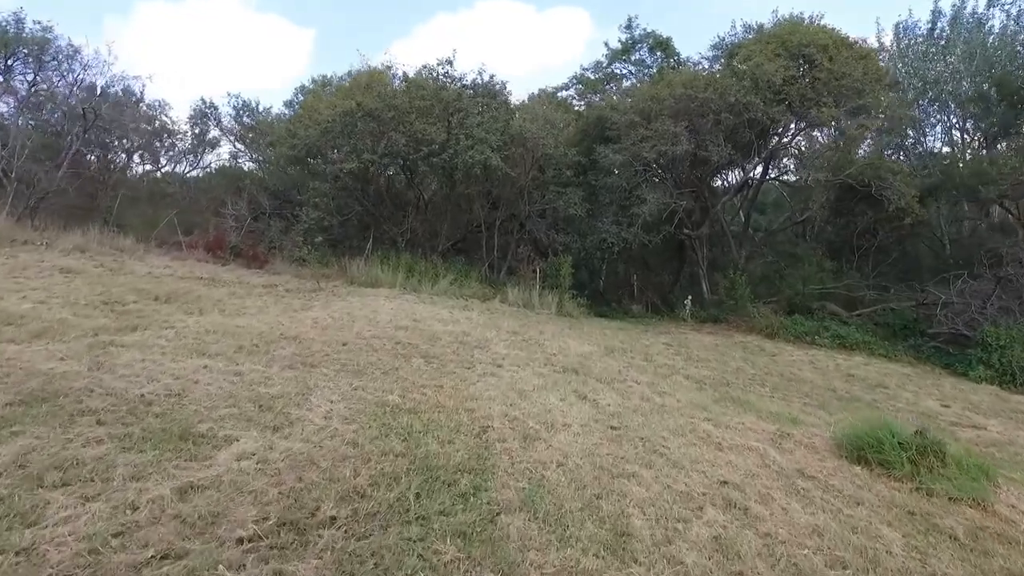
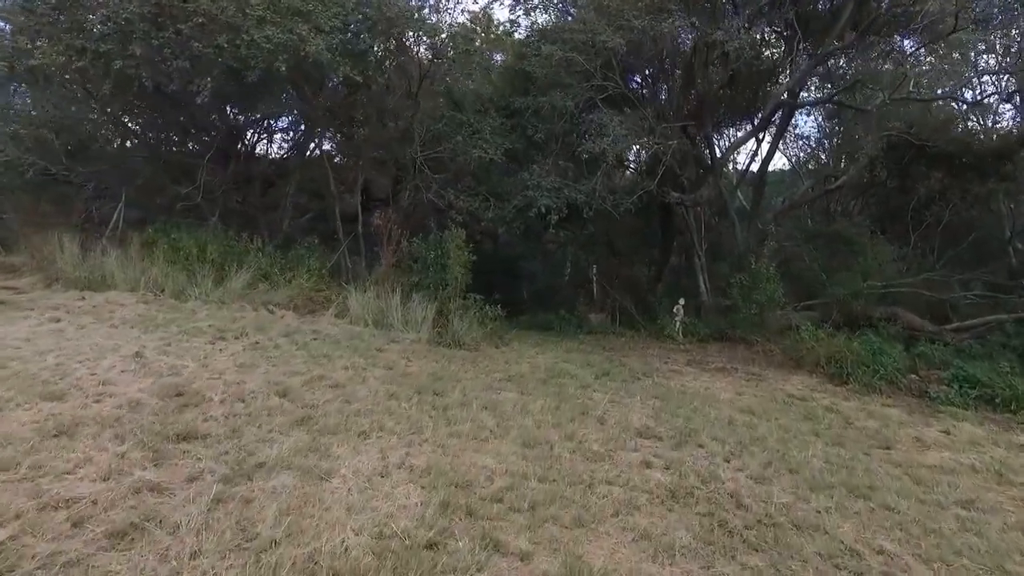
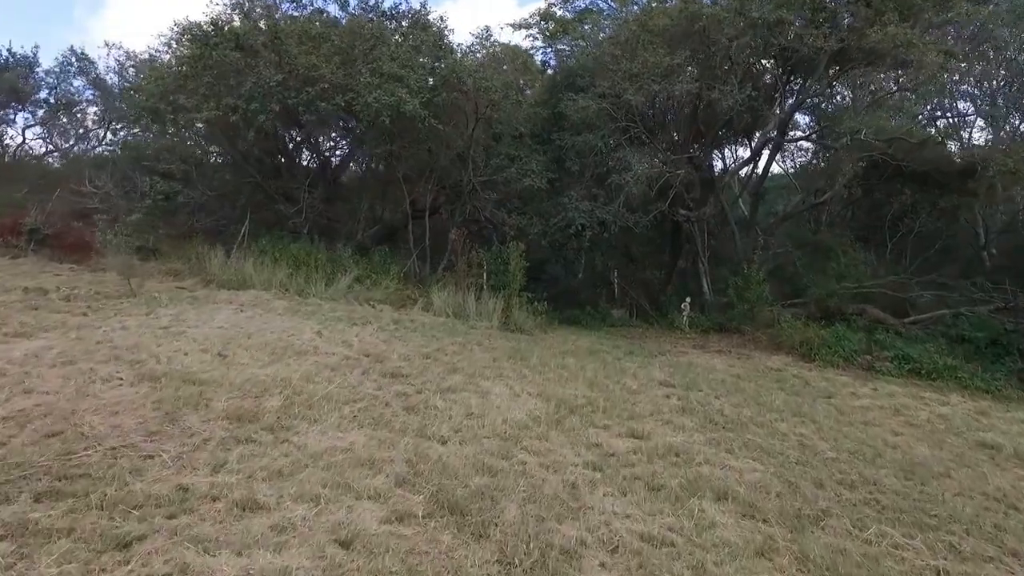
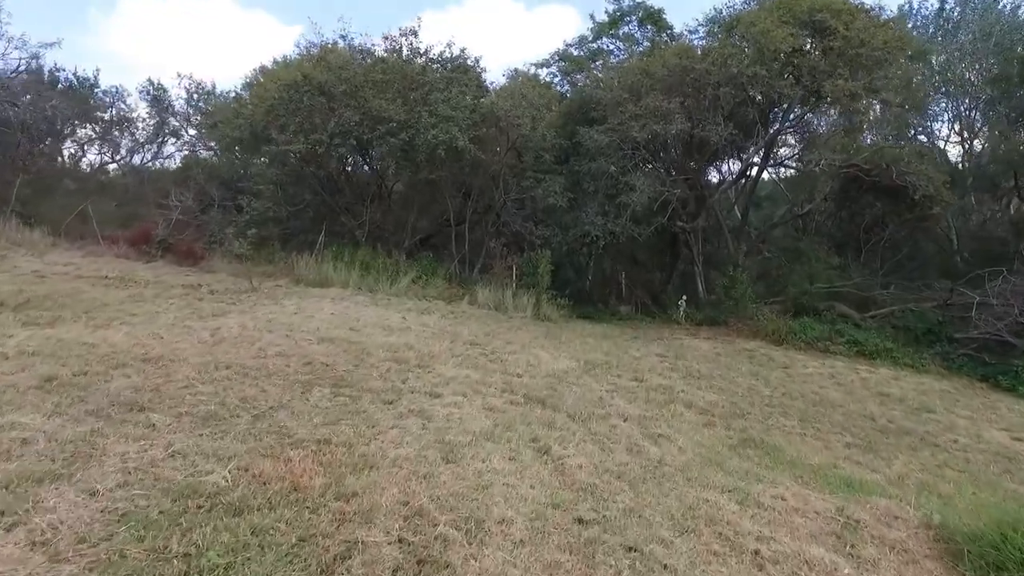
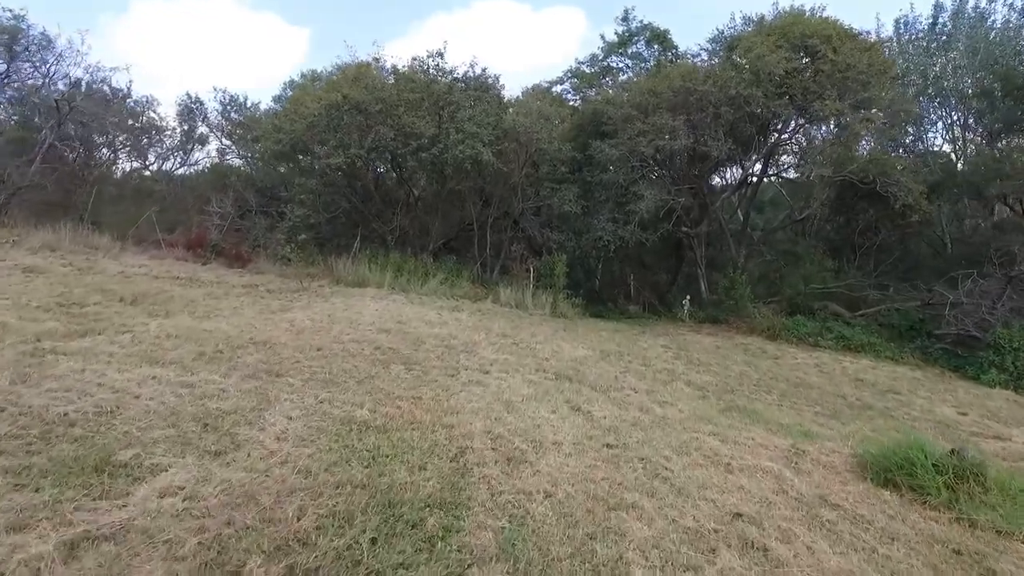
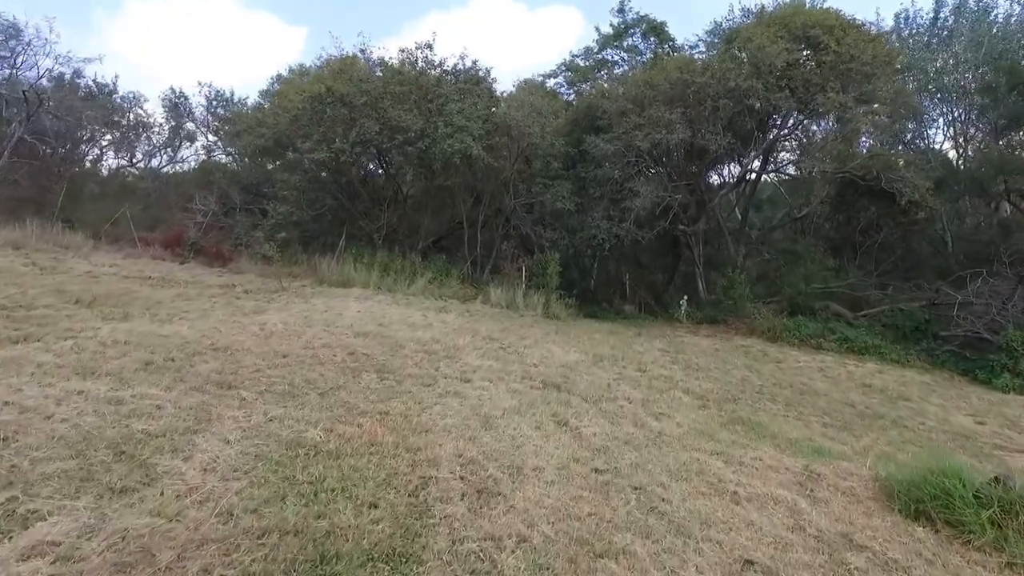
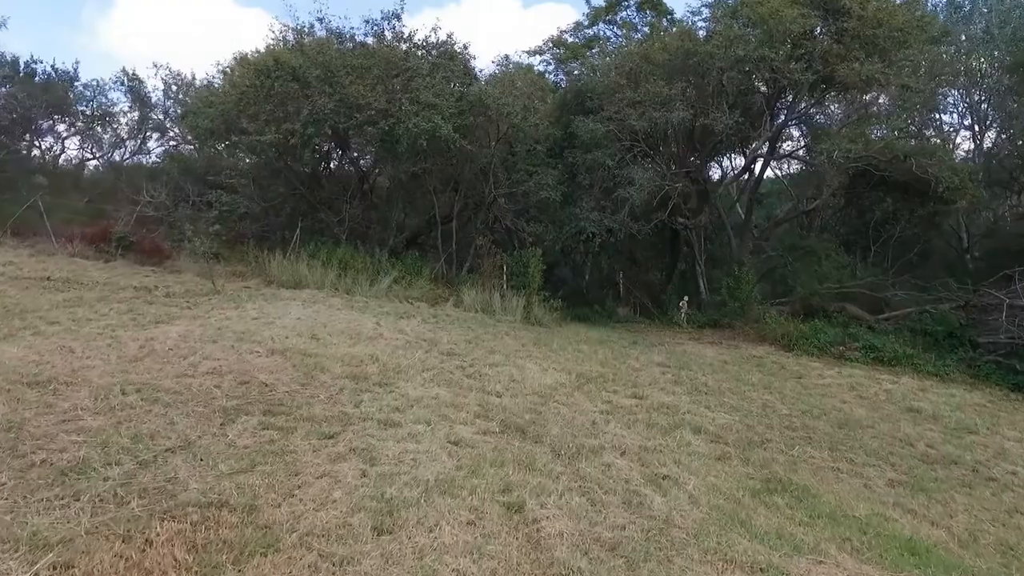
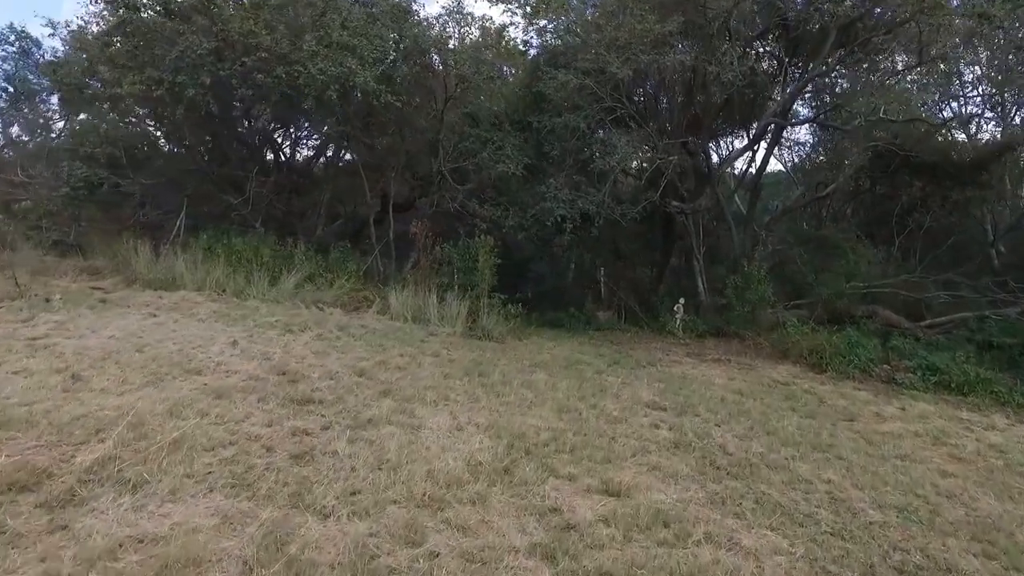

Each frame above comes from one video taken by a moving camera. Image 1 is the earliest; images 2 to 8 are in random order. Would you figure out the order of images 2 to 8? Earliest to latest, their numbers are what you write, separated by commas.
5, 6, 4, 7, 3, 8, 2
